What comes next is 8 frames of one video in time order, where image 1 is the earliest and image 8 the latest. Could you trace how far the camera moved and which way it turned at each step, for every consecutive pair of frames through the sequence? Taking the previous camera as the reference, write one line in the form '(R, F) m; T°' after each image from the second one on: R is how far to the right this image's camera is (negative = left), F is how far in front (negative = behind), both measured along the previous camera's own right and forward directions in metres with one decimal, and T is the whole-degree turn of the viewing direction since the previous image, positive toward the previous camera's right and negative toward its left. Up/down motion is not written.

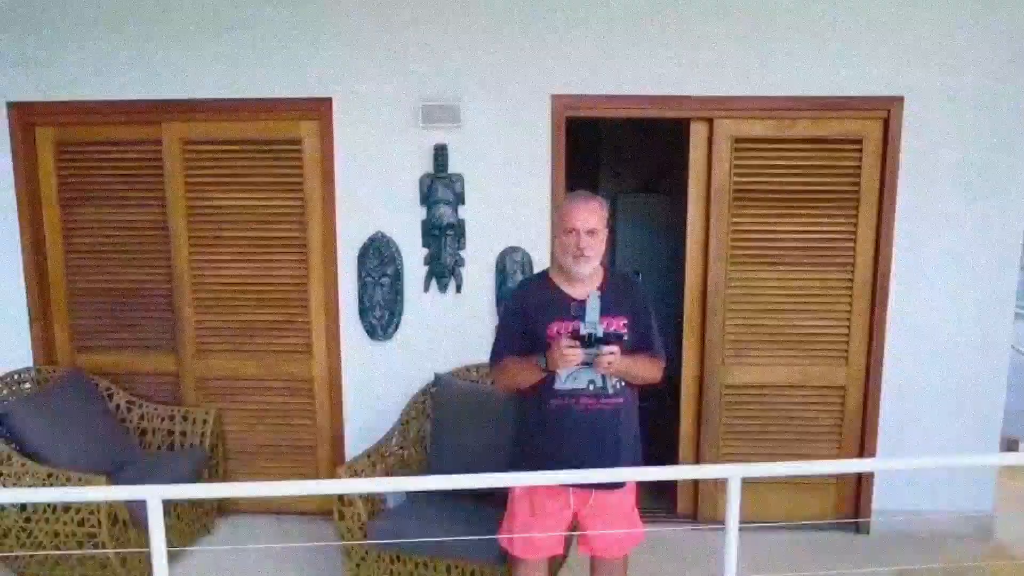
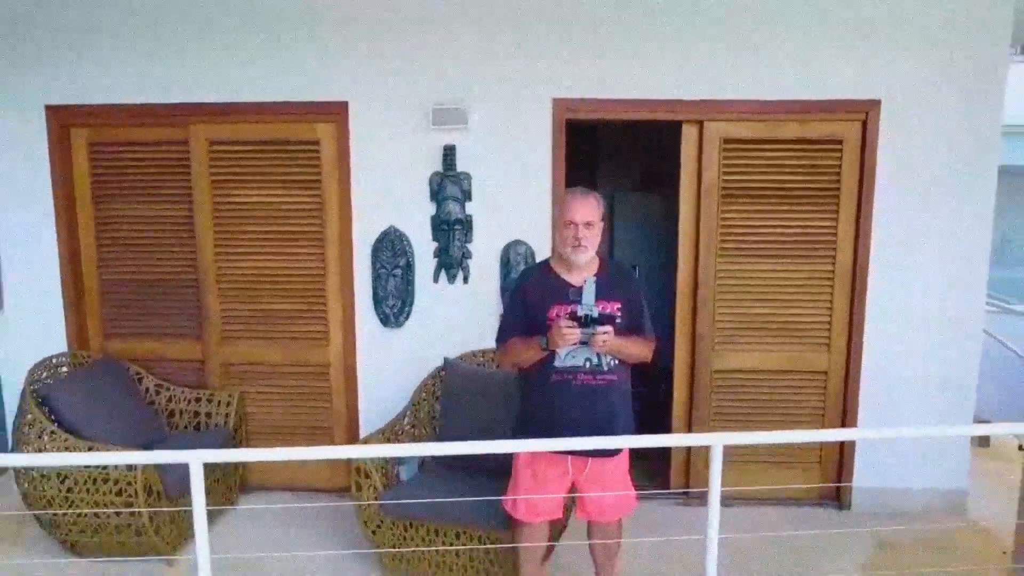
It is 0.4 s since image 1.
(0.0, -0.2) m; 0°
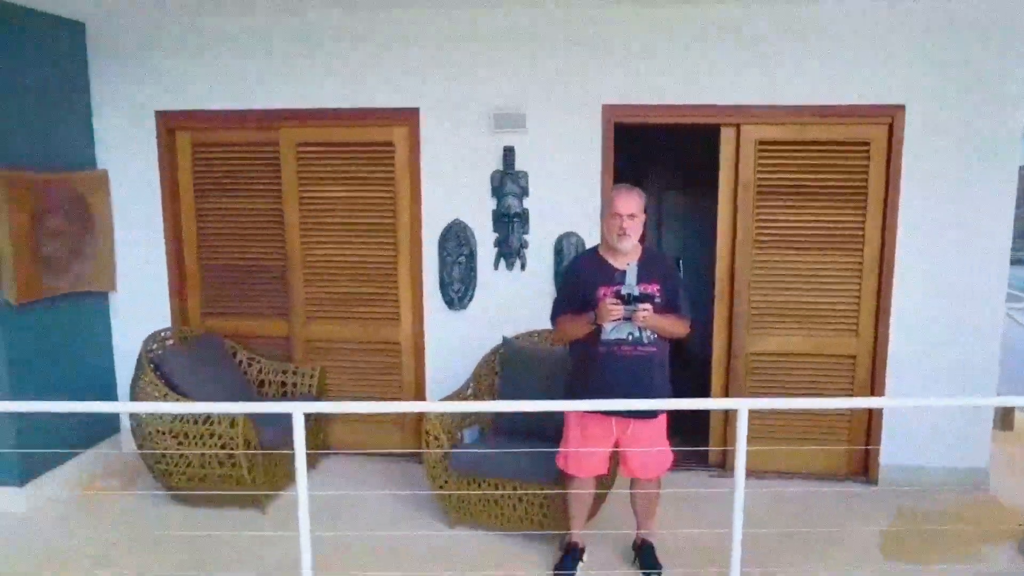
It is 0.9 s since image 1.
(0.0, -0.3) m; -4°
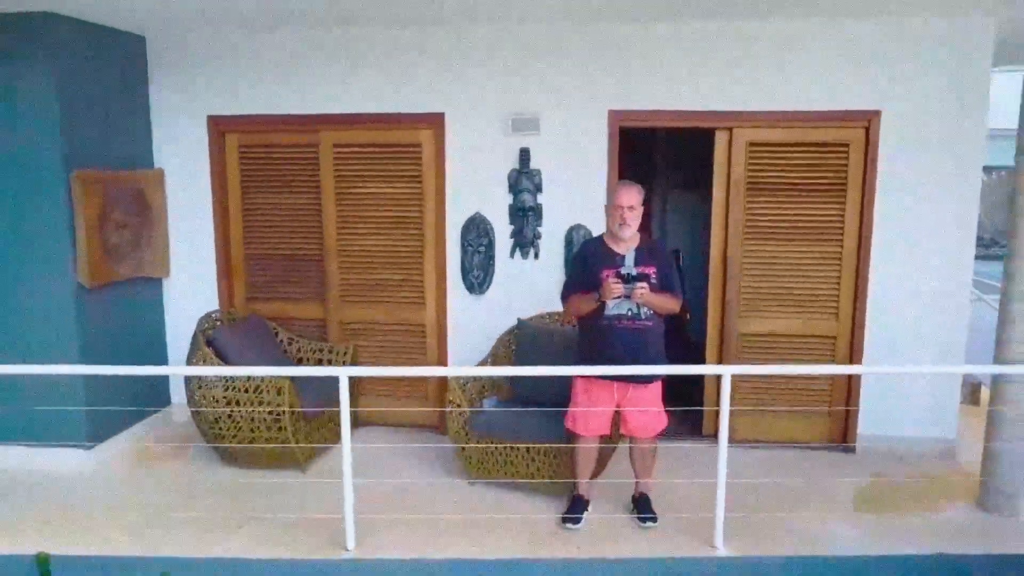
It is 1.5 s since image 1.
(0.0, -0.4) m; -1°
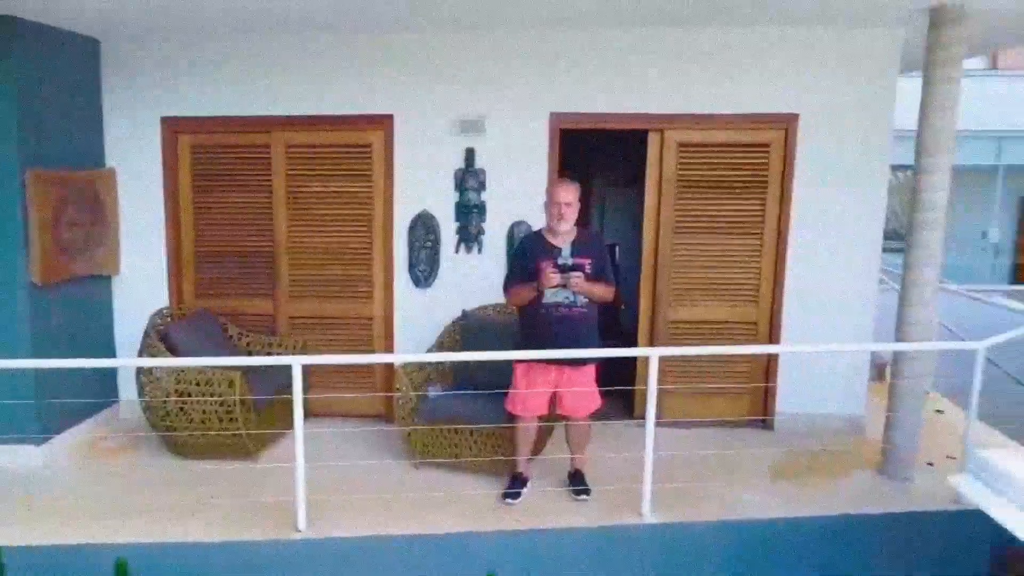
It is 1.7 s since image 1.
(0.0, -0.2) m; +4°
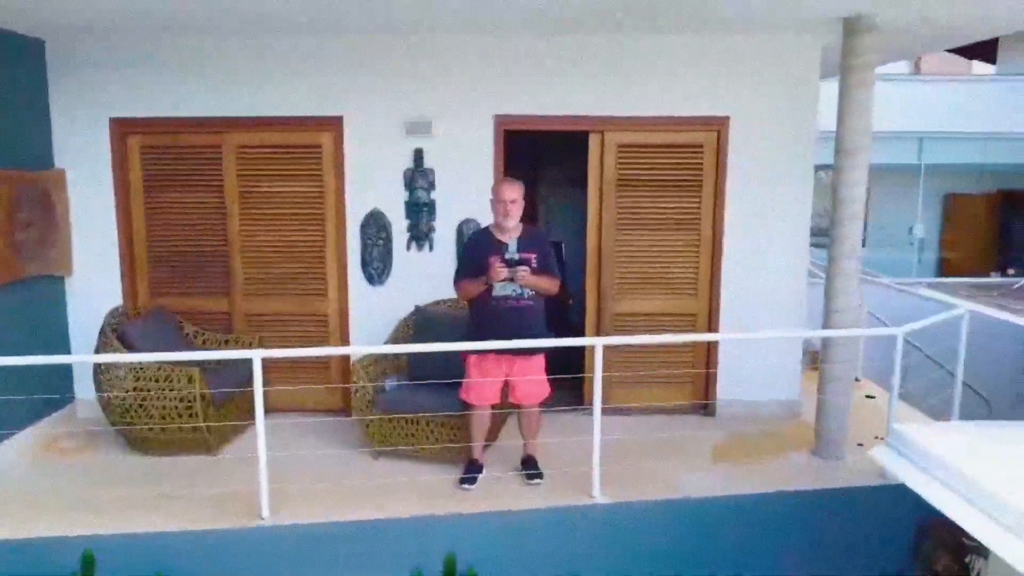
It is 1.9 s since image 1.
(0.0, -0.2) m; +4°
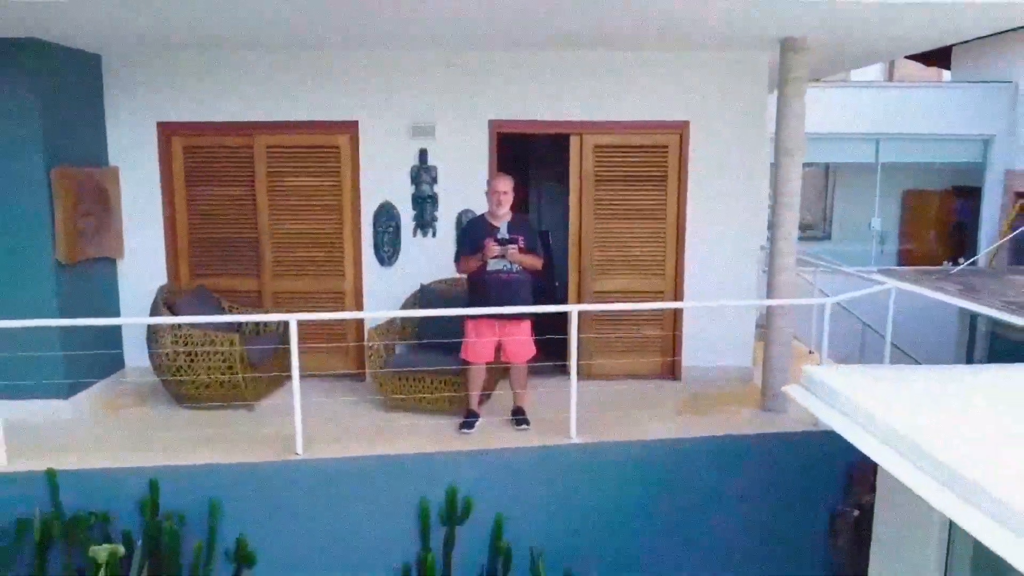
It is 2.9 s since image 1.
(0.0, -0.7) m; 0°
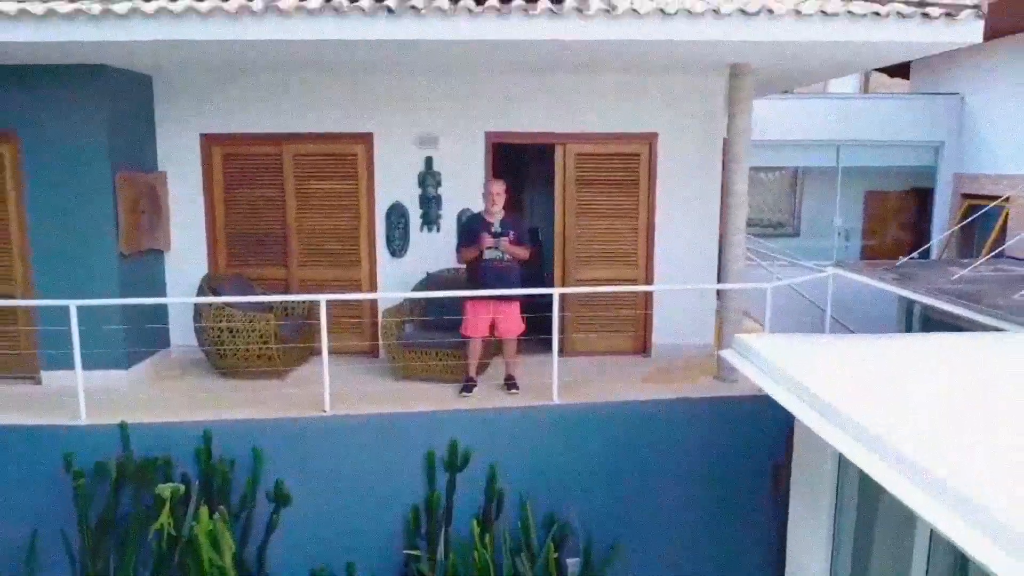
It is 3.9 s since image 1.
(+0.1, -0.8) m; 0°
